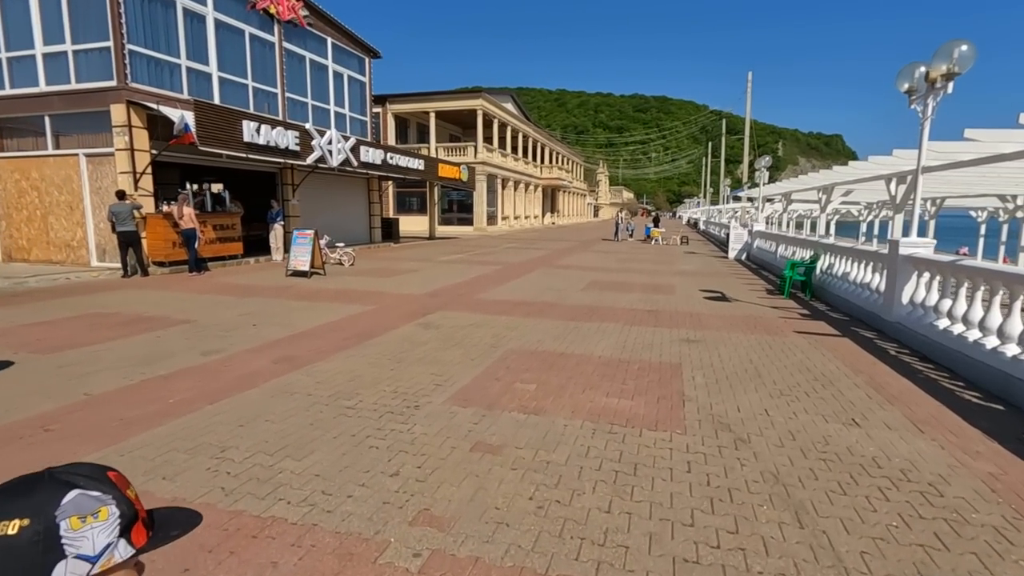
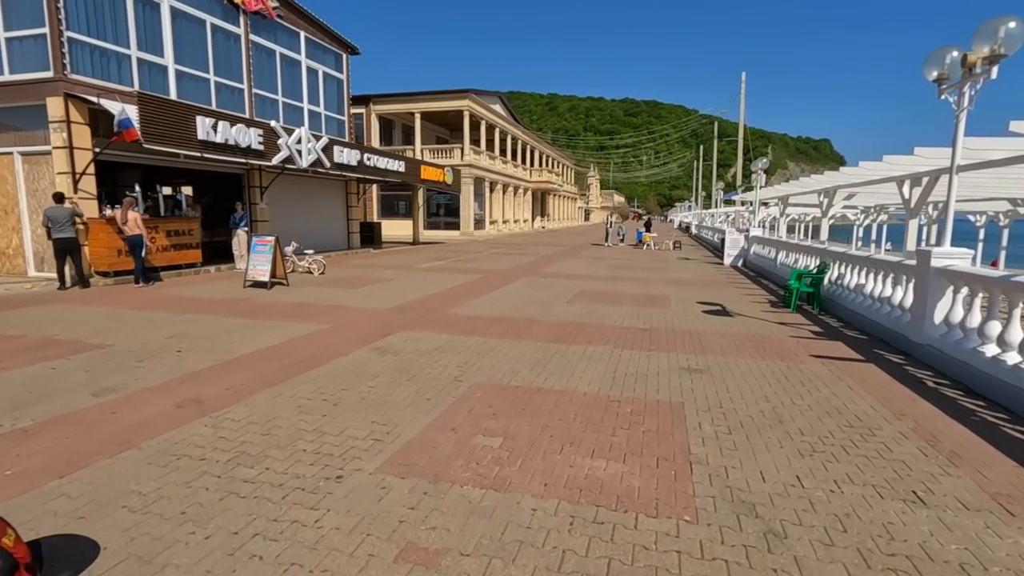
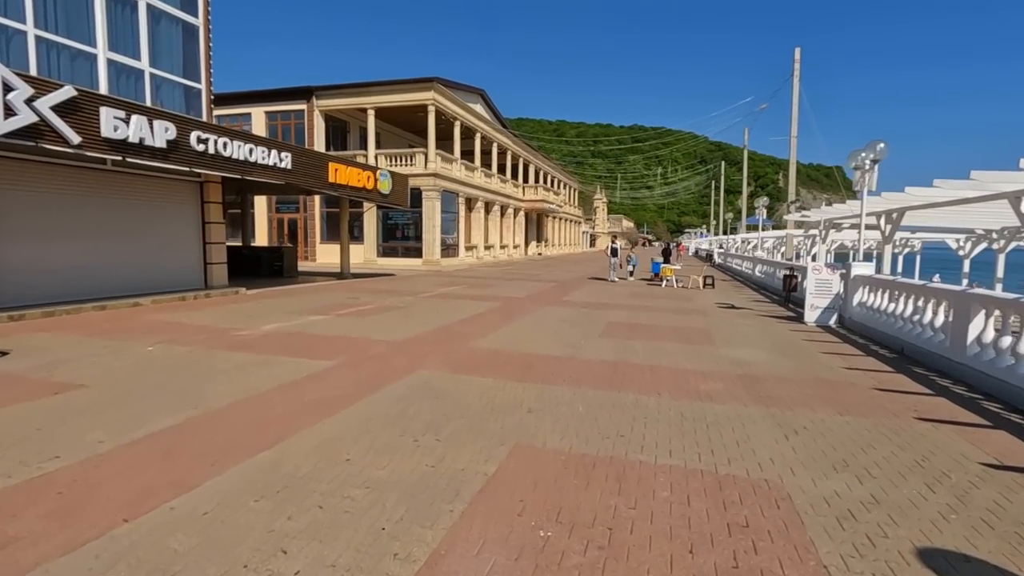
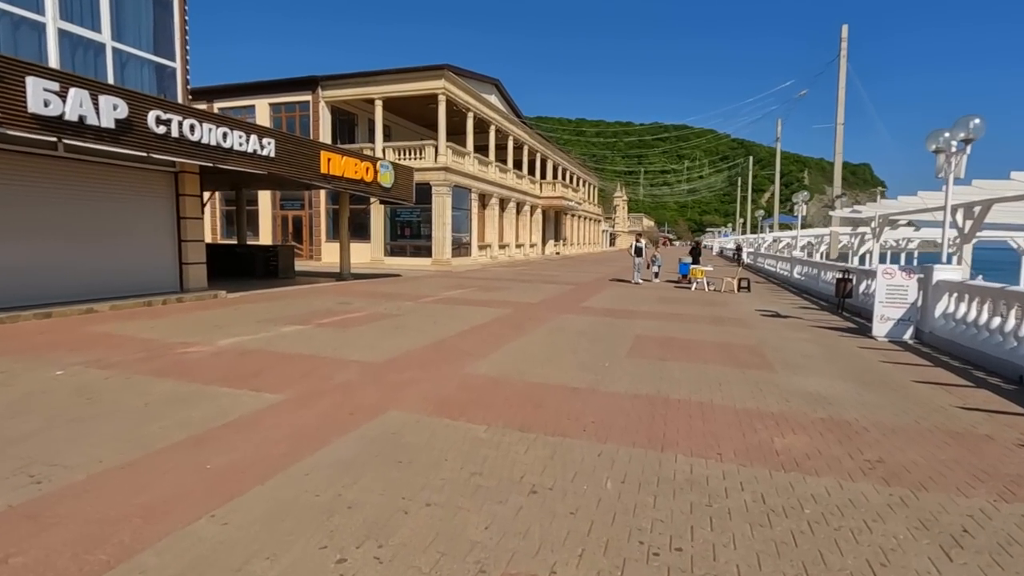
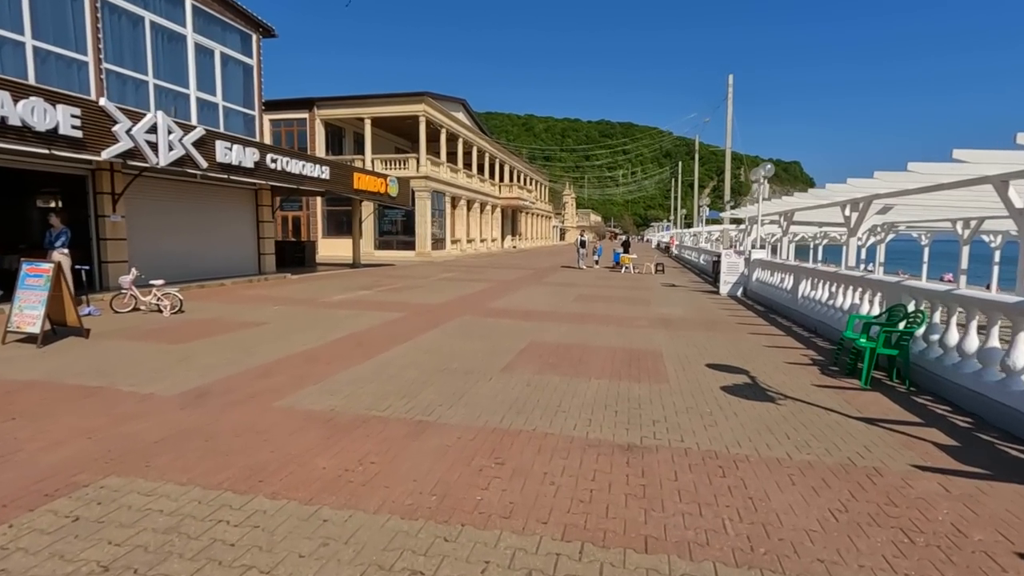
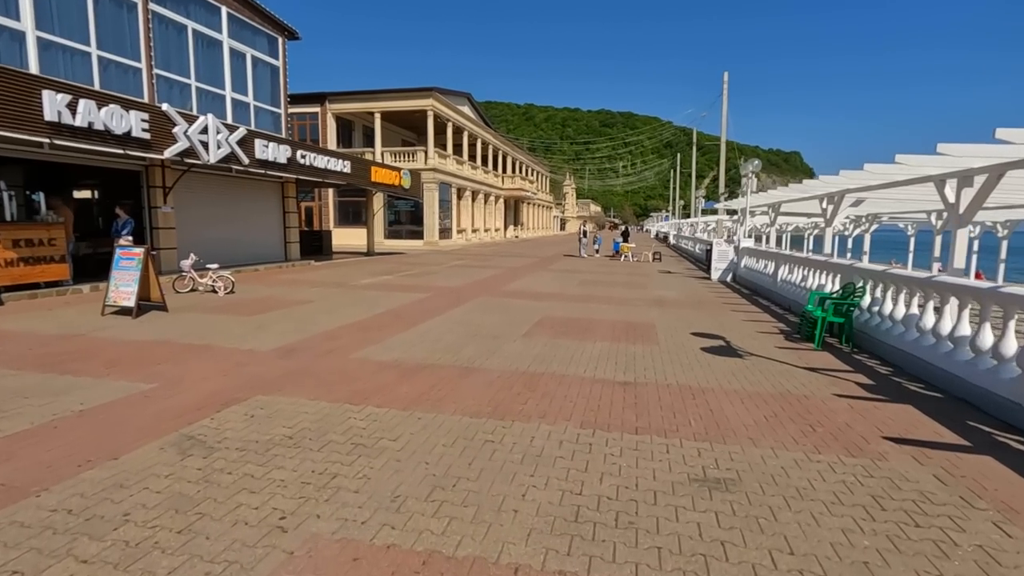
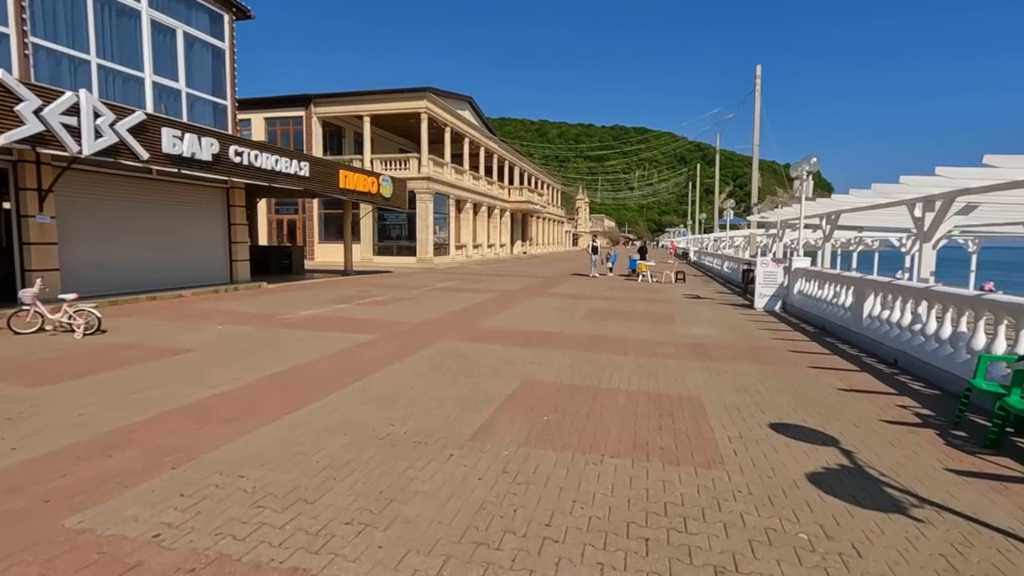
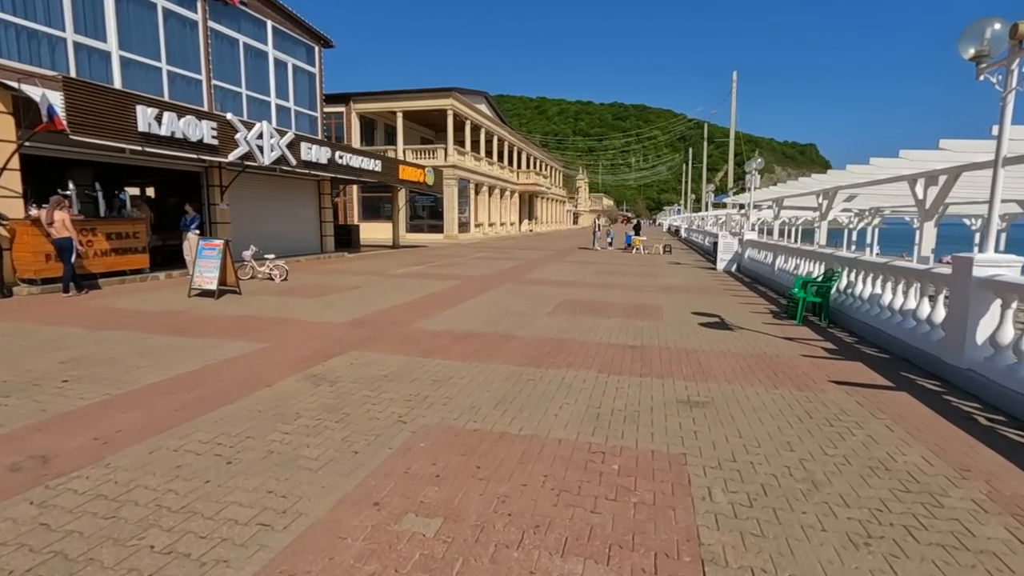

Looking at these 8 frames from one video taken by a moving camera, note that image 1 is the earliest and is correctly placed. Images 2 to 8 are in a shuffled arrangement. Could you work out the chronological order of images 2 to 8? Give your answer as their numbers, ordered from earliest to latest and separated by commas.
2, 8, 6, 5, 7, 3, 4
